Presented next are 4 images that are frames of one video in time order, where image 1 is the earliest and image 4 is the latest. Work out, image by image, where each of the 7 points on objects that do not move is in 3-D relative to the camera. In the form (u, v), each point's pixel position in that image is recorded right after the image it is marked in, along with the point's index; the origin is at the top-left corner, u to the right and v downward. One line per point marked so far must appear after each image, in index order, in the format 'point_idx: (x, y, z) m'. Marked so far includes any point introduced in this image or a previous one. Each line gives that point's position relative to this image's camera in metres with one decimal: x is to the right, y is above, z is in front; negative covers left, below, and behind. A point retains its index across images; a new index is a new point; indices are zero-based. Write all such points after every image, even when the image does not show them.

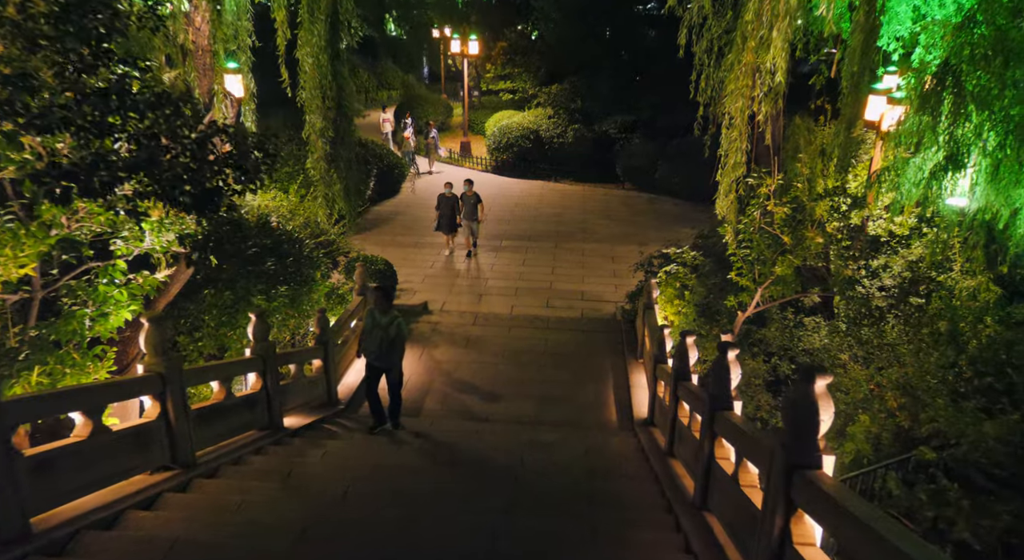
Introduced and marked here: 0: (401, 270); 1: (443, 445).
0: (-1.9, +0.2, +11.3) m
1: (-0.6, -1.4, +5.5) m
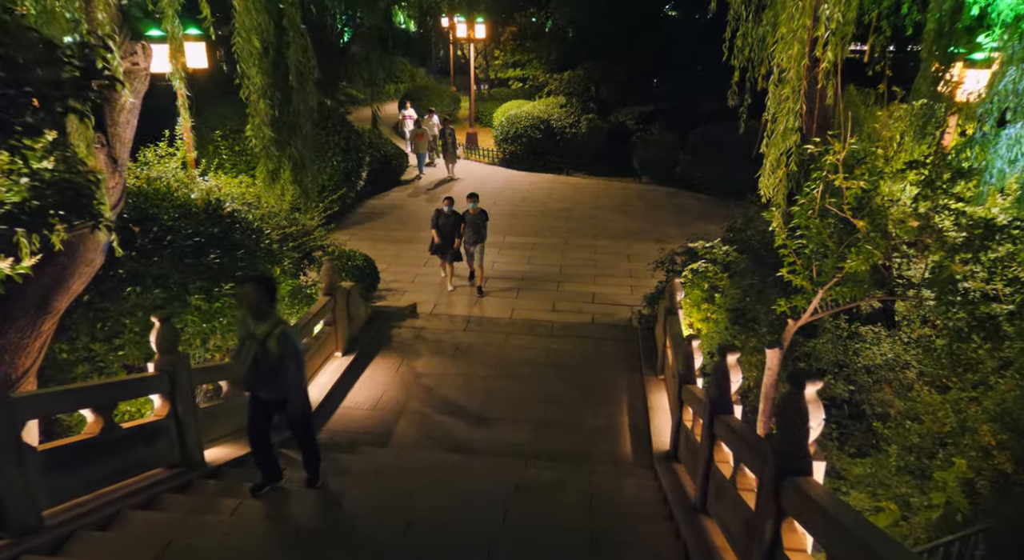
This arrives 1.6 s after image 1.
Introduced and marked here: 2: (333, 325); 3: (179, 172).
0: (-1.9, +0.2, +10.1) m
1: (-0.7, -1.4, +4.3) m
2: (-1.8, -0.5, +6.6) m
3: (-3.7, +1.2, +7.3) m
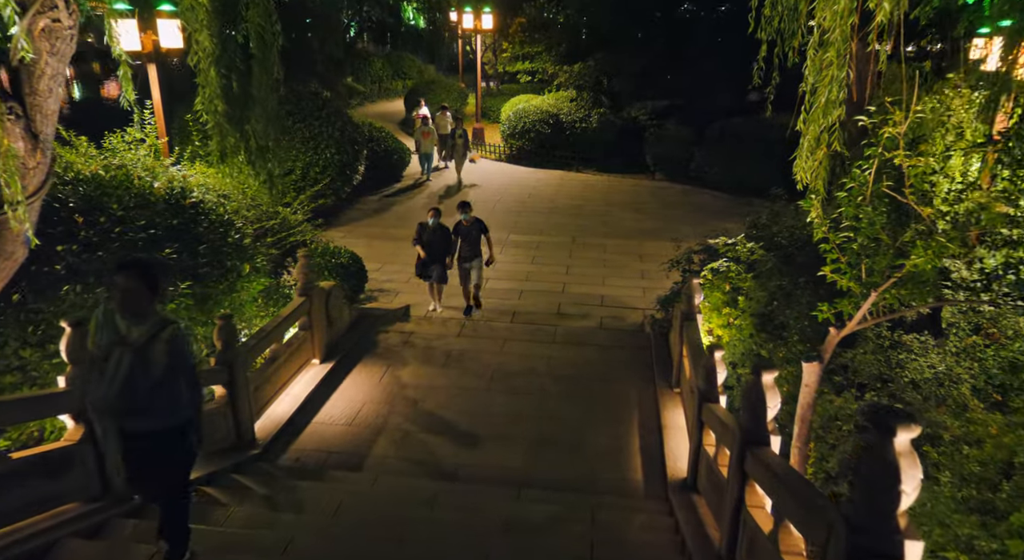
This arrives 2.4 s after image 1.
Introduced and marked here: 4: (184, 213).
0: (-1.8, +0.2, +9.4) m
1: (-0.8, -1.4, +3.6) m
2: (-1.8, -0.5, +6.0) m
3: (-3.7, +1.2, +6.6) m
4: (-2.8, +0.6, +5.7) m
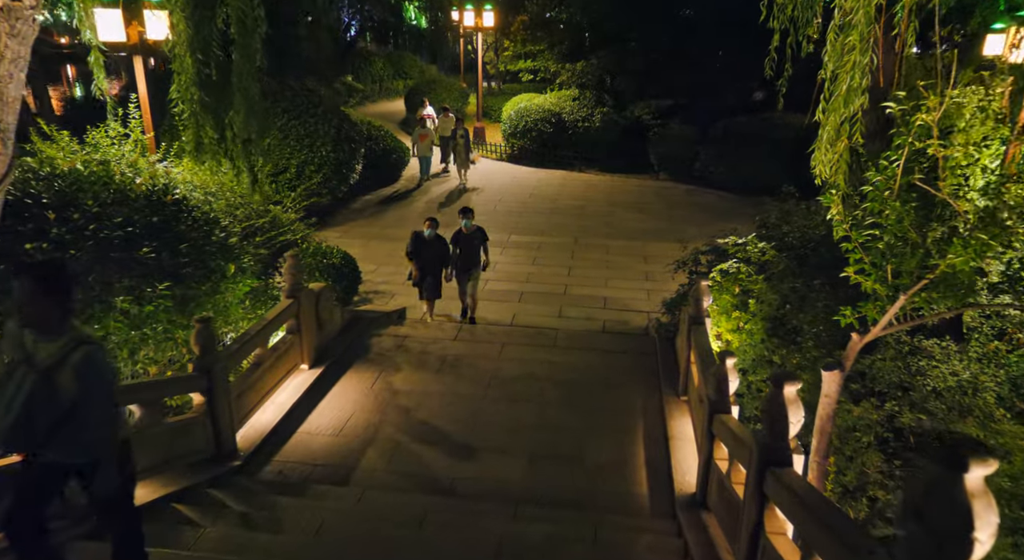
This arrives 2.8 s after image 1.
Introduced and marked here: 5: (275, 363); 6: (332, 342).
0: (-1.8, +0.2, +9.1) m
1: (-0.8, -1.4, +3.3) m
2: (-1.8, -0.5, +5.7) m
3: (-3.7, +1.2, +6.3) m
4: (-2.8, +0.6, +5.5) m
5: (-1.9, -0.7, +5.3) m
6: (-1.7, -0.6, +6.3) m
